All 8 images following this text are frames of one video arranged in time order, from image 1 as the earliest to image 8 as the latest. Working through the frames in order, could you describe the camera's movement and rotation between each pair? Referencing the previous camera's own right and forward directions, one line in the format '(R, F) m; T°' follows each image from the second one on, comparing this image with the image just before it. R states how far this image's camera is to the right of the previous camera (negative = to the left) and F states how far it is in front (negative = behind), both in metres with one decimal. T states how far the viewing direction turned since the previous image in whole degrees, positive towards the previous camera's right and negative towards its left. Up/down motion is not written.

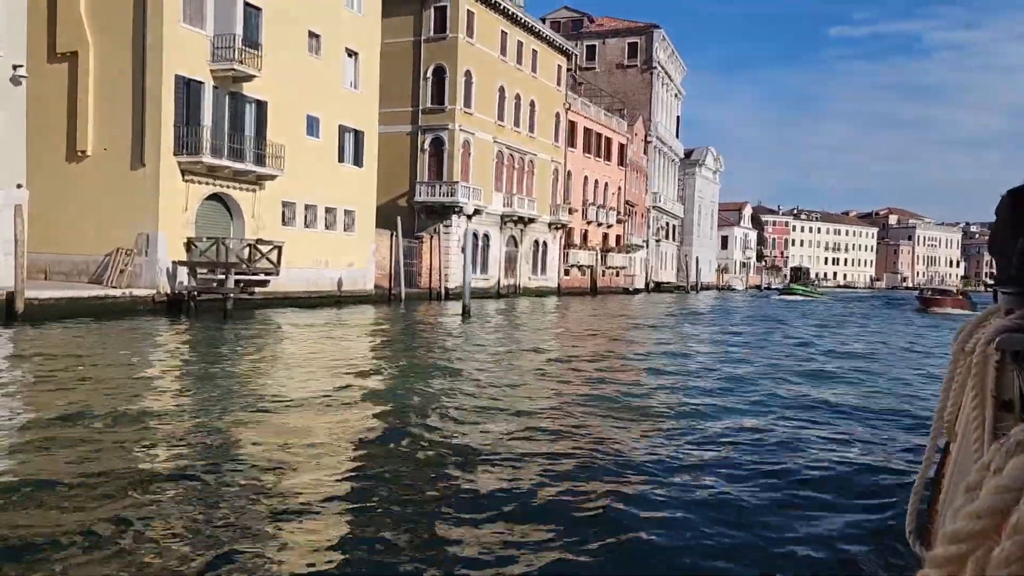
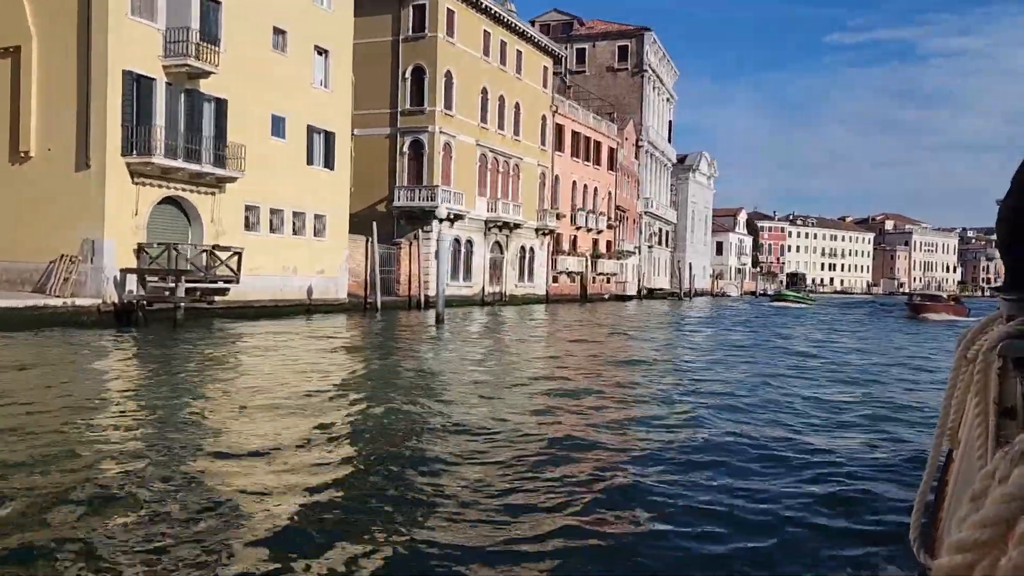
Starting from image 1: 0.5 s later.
(+0.4, +0.9) m; 0°
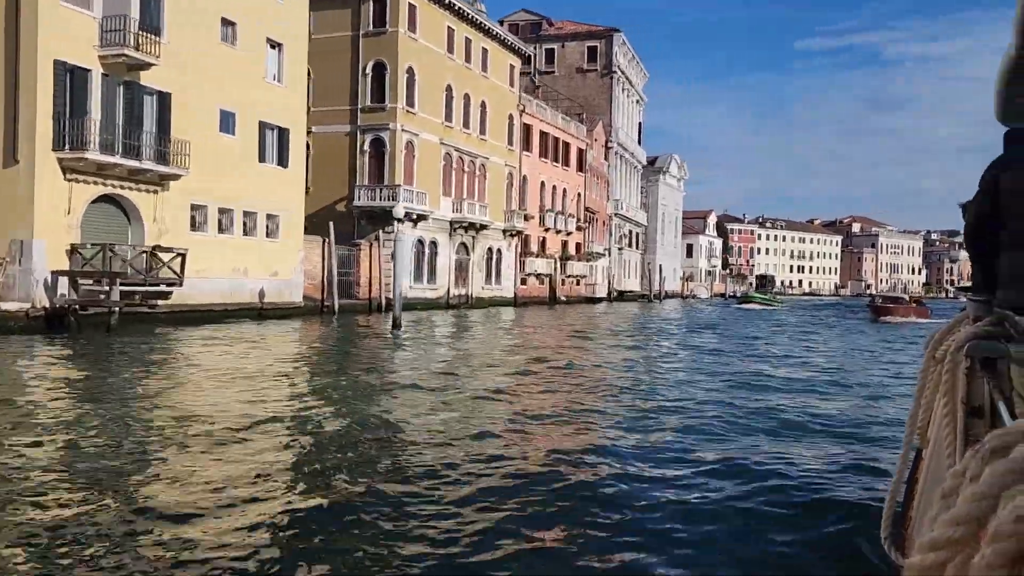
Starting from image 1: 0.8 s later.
(+0.2, +0.6) m; +2°
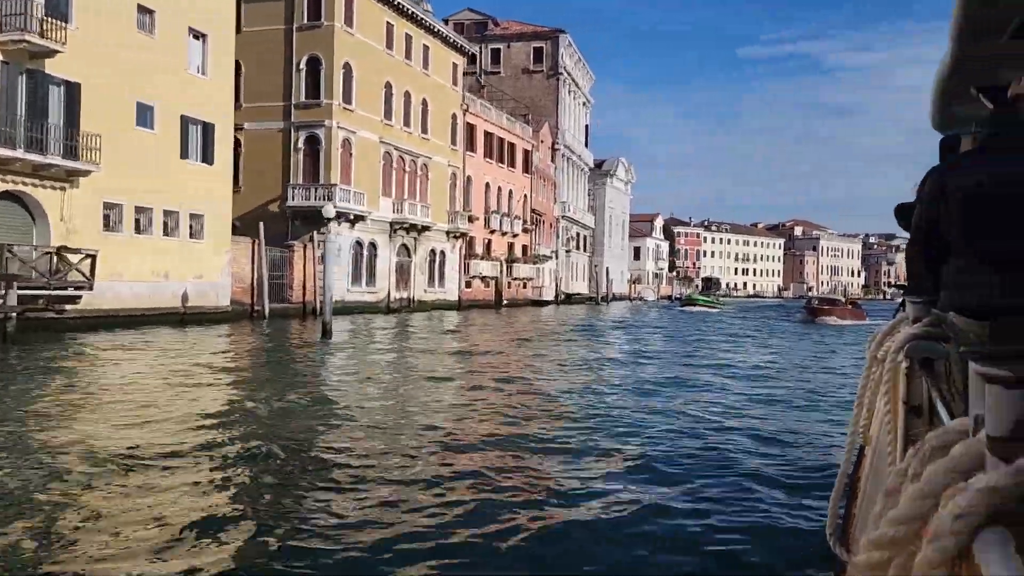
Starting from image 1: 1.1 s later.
(+0.2, +0.7) m; +3°
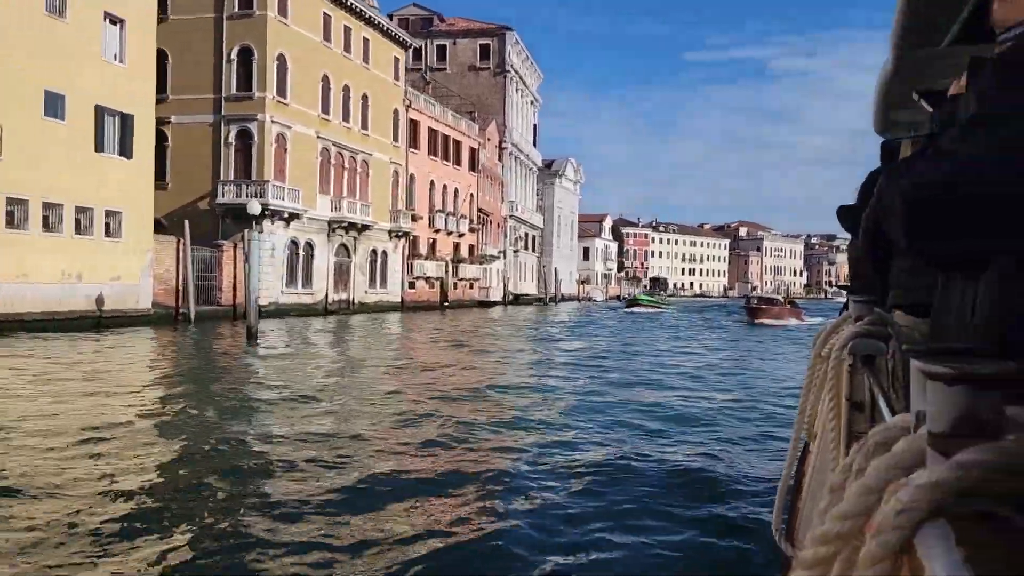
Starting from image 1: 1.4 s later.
(+0.2, +0.7) m; +3°
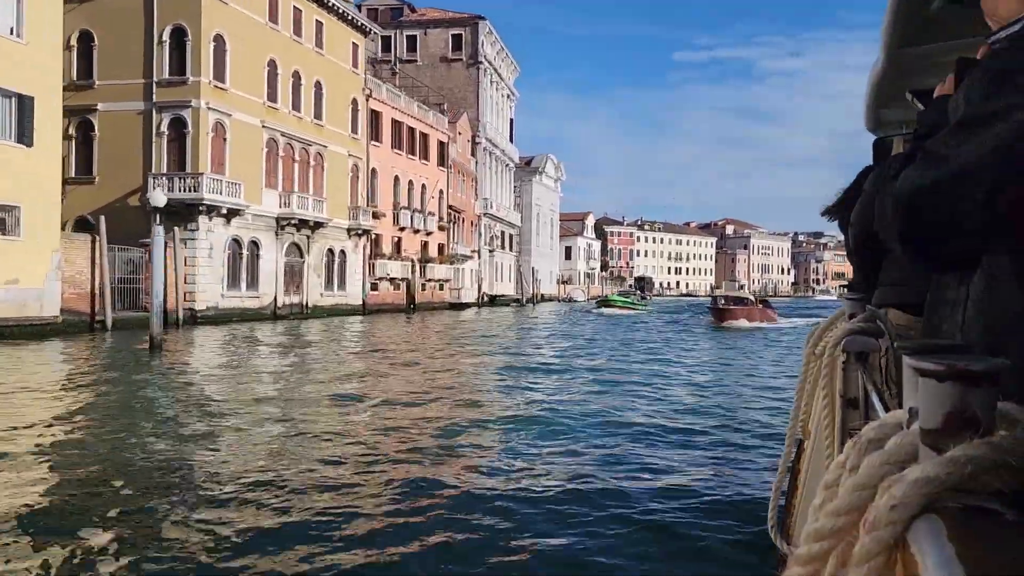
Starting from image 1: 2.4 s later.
(+0.6, +1.8) m; +1°
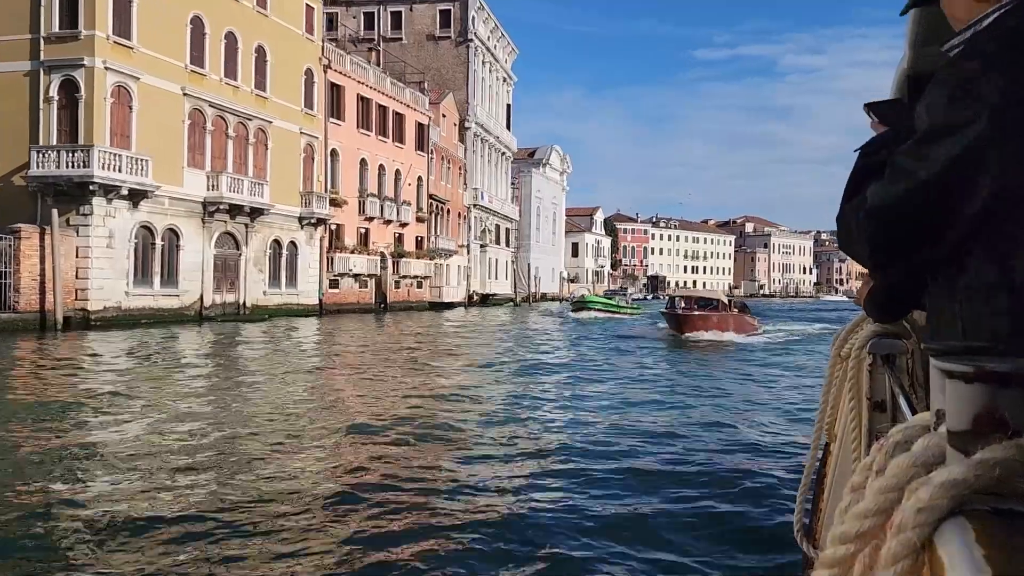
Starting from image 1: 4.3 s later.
(+1.2, +3.5) m; -1°
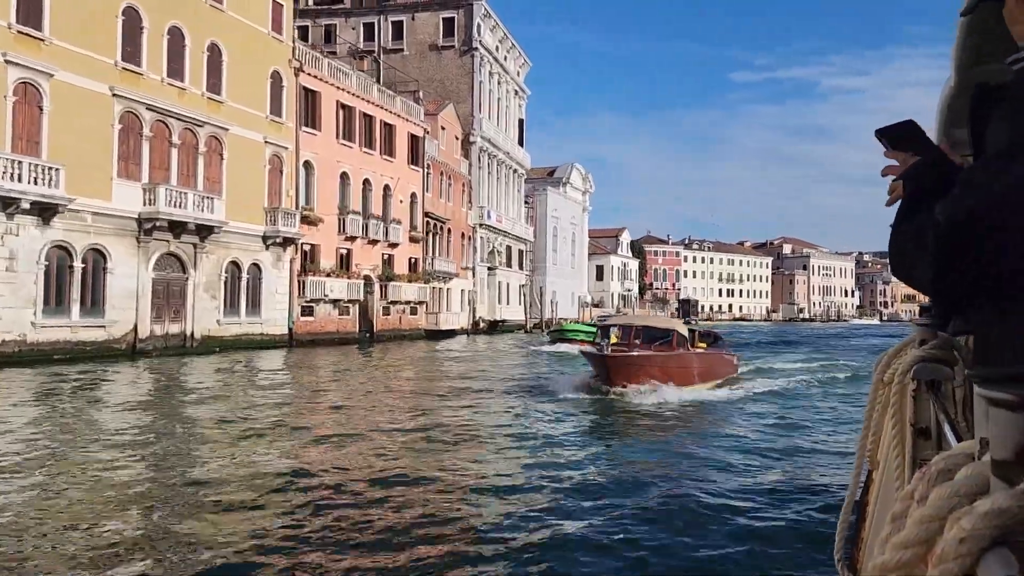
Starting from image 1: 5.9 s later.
(+1.1, +2.9) m; -2°
